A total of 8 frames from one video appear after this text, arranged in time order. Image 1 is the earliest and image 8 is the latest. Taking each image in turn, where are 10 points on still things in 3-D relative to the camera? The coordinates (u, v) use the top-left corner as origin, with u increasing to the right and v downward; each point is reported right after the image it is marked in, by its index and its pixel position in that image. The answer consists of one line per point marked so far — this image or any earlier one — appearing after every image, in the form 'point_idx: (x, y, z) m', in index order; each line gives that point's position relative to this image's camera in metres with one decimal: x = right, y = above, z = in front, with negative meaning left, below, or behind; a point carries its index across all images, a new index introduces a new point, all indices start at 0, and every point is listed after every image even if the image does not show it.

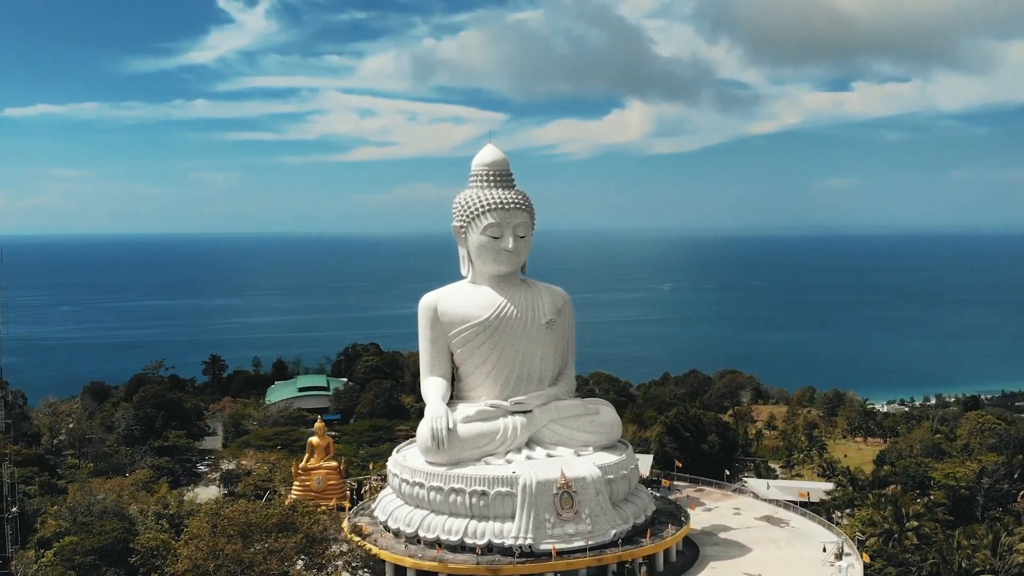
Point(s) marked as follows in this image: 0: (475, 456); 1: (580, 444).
0: (-0.4, -1.9, +12.5) m
1: (+0.8, -1.8, +13.0) m
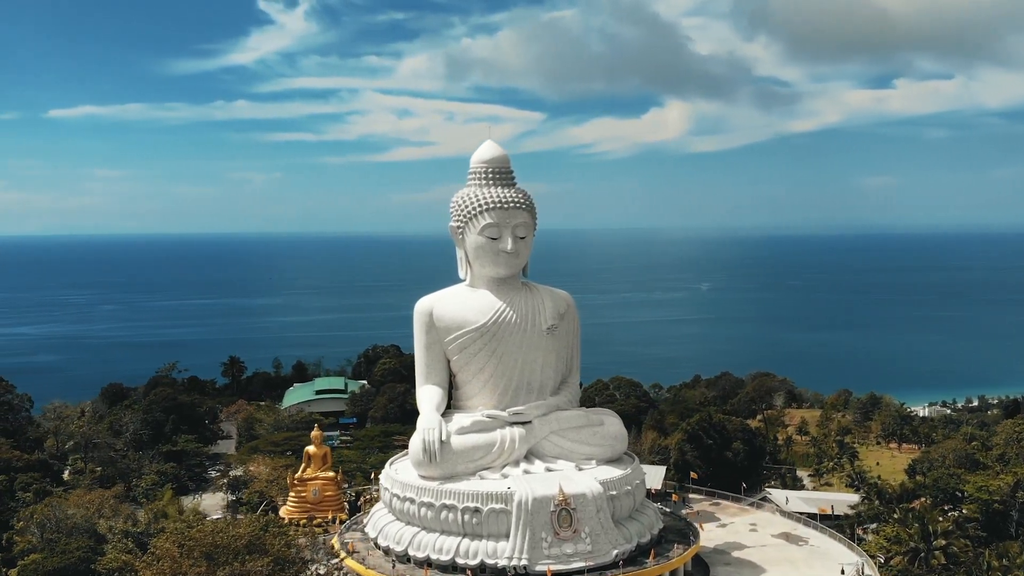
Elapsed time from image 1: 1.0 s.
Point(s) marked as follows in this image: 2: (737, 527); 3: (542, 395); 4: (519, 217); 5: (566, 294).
0: (-0.5, -1.9, +11.8) m
1: (+0.8, -1.9, +12.3) m
2: (+3.0, -3.1, +14.5) m
3: (+0.3, -1.2, +12.7) m
4: (+0.1, +0.8, +12.7) m
5: (+0.6, -0.1, +13.2) m
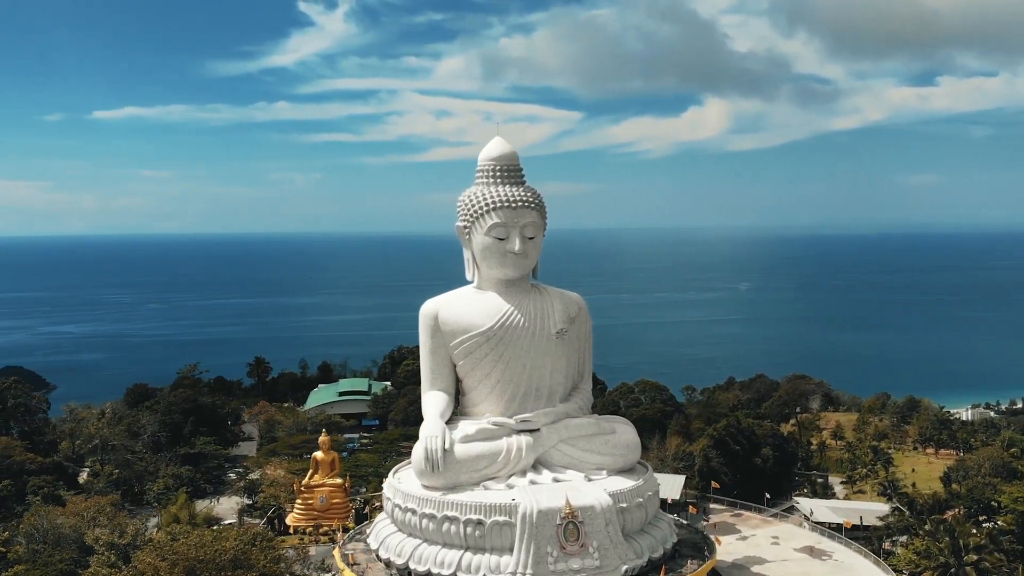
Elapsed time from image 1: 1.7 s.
0: (-0.4, -2.0, +11.3) m
1: (+0.9, -1.9, +11.8) m
2: (+3.1, -3.2, +13.9) m
3: (+0.4, -1.3, +12.2) m
4: (+0.2, +0.8, +12.2) m
5: (+0.8, -0.1, +12.7) m
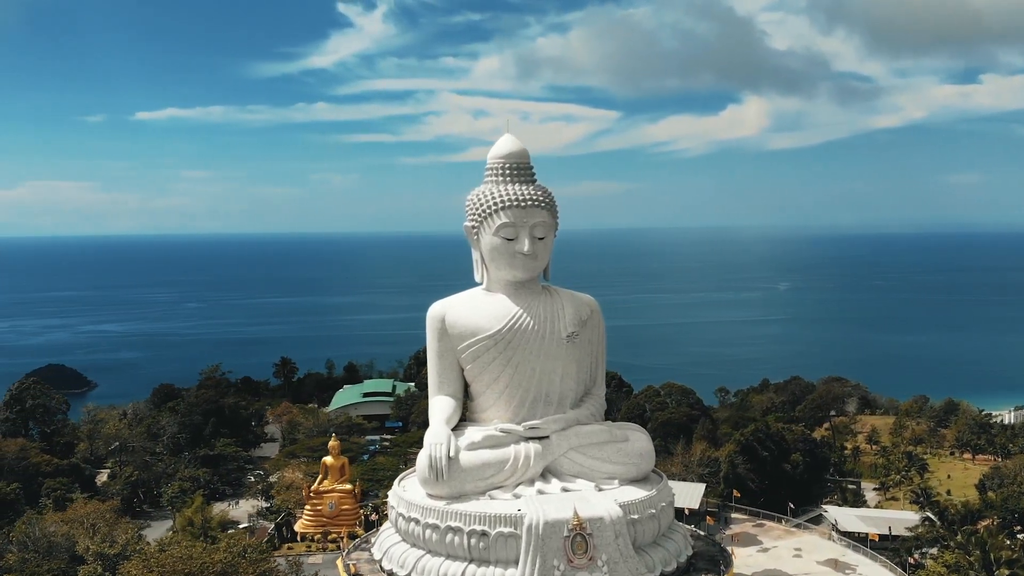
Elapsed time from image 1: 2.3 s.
0: (-0.3, -2.0, +10.9) m
1: (+1.0, -1.9, +11.3) m
2: (+3.3, -3.2, +13.4) m
3: (+0.5, -1.3, +11.8) m
4: (+0.3, +0.8, +11.8) m
5: (+0.9, -0.1, +12.2) m
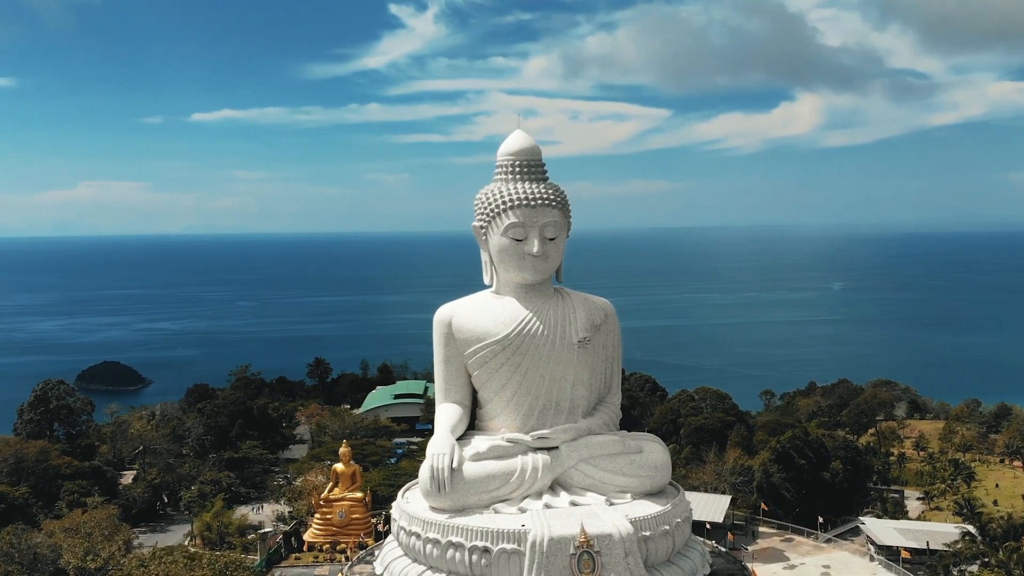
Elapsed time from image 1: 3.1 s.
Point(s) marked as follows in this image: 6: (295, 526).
0: (-0.3, -2.0, +10.4) m
1: (+1.0, -2.0, +10.8) m
2: (+3.4, -3.2, +12.7) m
3: (+0.6, -1.3, +11.2) m
4: (+0.4, +0.7, +11.2) m
5: (+1.0, -0.1, +11.6) m
6: (-3.1, -3.4, +15.4) m
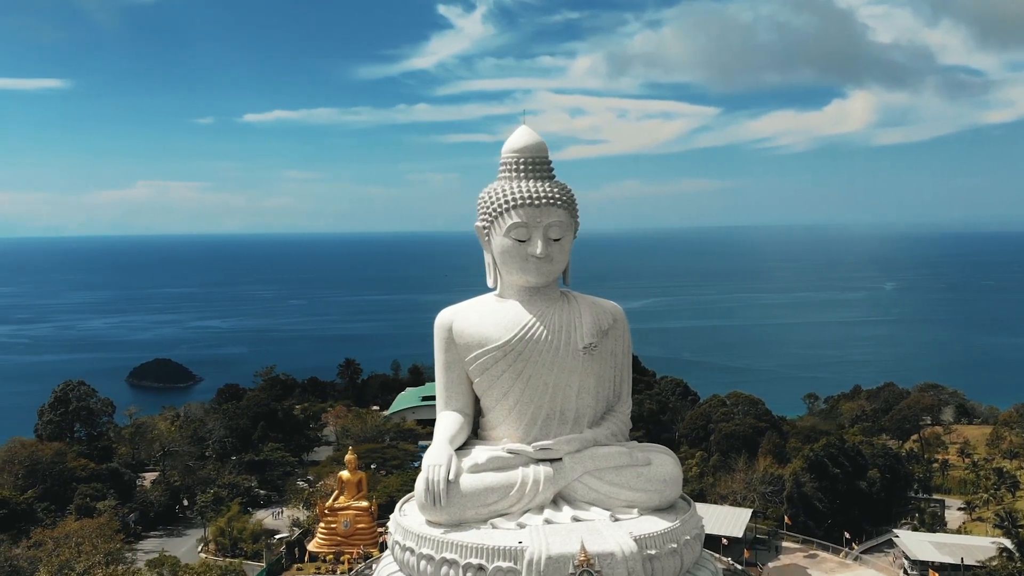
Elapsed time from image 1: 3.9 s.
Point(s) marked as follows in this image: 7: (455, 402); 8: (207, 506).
0: (-0.3, -2.0, +9.9) m
1: (+1.0, -2.0, +10.2) m
2: (+3.5, -3.3, +12.0) m
3: (+0.6, -1.3, +10.7) m
4: (+0.4, +0.7, +10.7) m
5: (+1.0, -0.2, +11.1) m
6: (-2.9, -3.4, +15.0) m
7: (-0.6, -1.1, +10.9) m
8: (-5.1, -3.7, +18.6) m
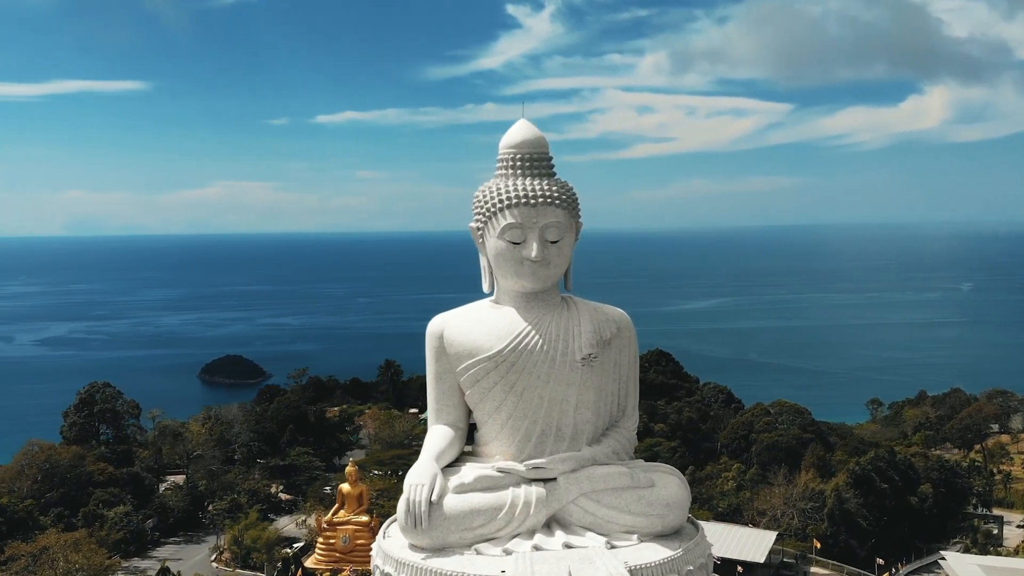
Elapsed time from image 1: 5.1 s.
0: (-0.4, -2.1, +9.2) m
1: (+0.9, -2.1, +9.4) m
2: (+3.5, -3.3, +11.1) m
3: (+0.6, -1.4, +9.9) m
4: (+0.4, +0.7, +9.9) m
5: (+1.0, -0.2, +10.3) m
6: (-2.7, -3.4, +14.4) m
7: (-0.6, -1.2, +10.2) m
8: (-4.7, -3.7, +18.1) m
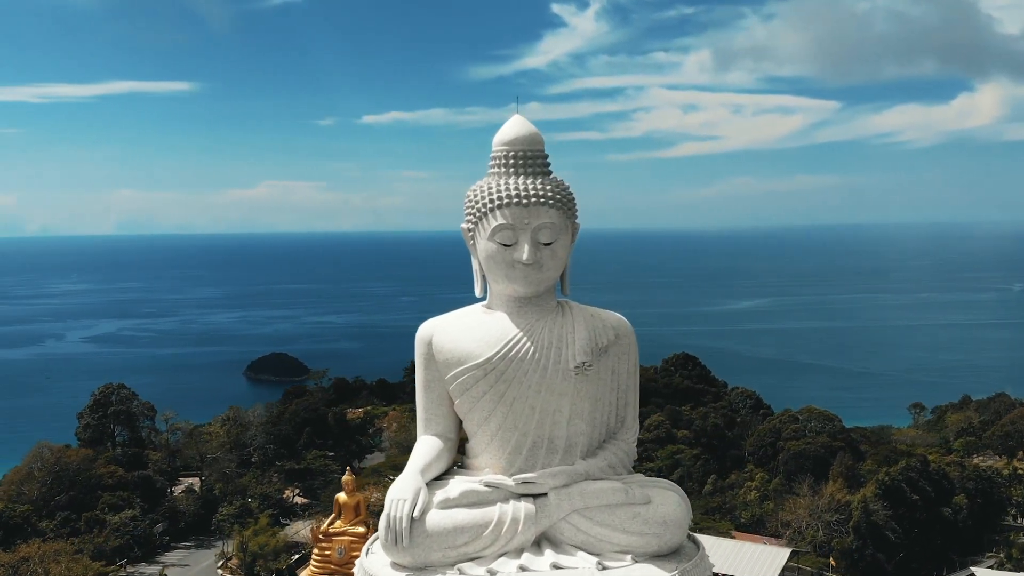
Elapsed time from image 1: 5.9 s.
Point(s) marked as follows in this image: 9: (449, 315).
0: (-0.5, -2.1, +8.7) m
1: (+0.8, -2.1, +8.8) m
2: (+3.5, -3.4, +10.4) m
3: (+0.5, -1.4, +9.3) m
4: (+0.3, +0.6, +9.4) m
5: (+0.9, -0.3, +9.7) m
6: (-2.6, -3.4, +14.0) m
7: (-0.7, -1.2, +9.7) m
8: (-4.4, -3.7, +17.8) m
9: (-0.6, -0.2, +9.8) m
